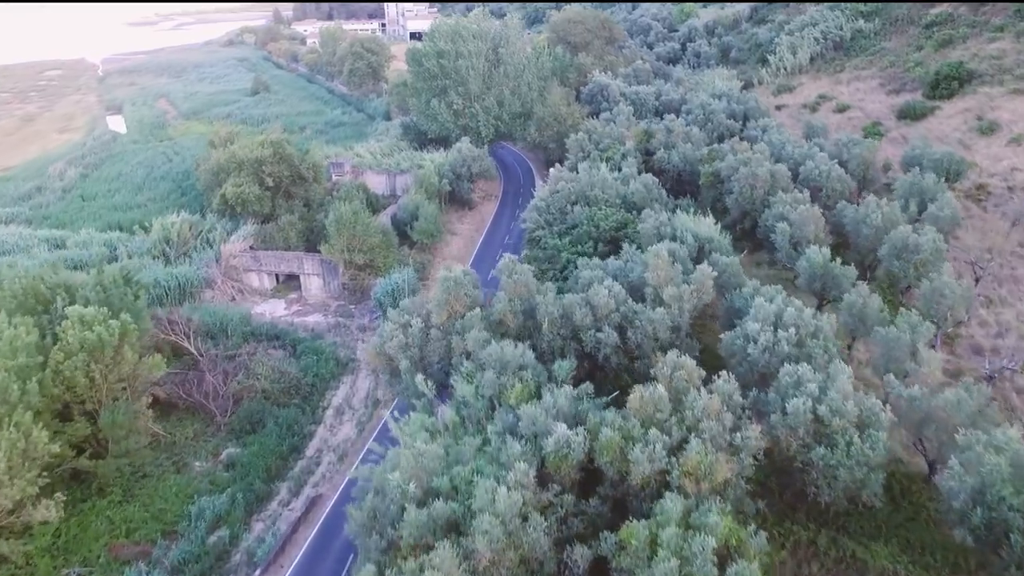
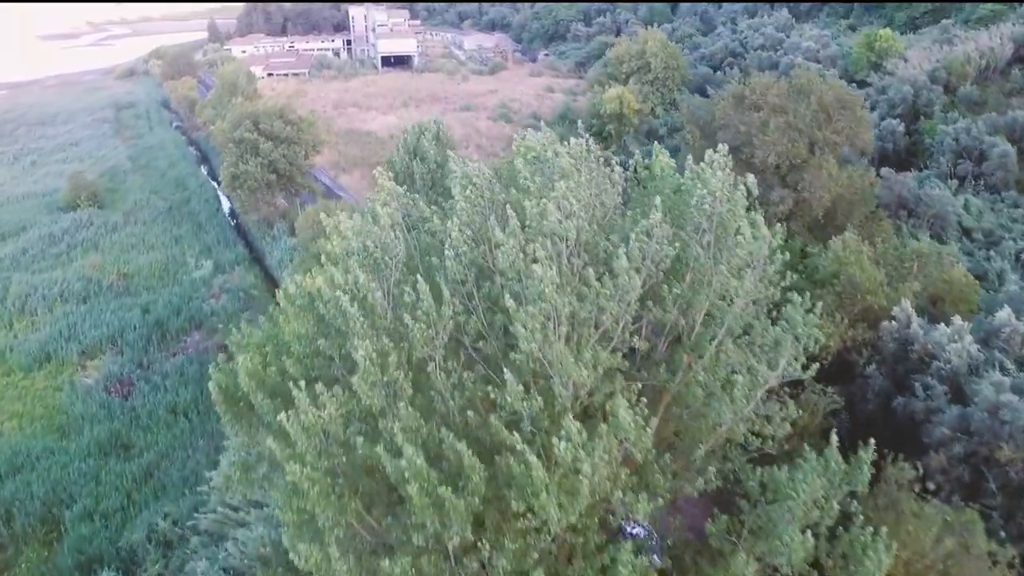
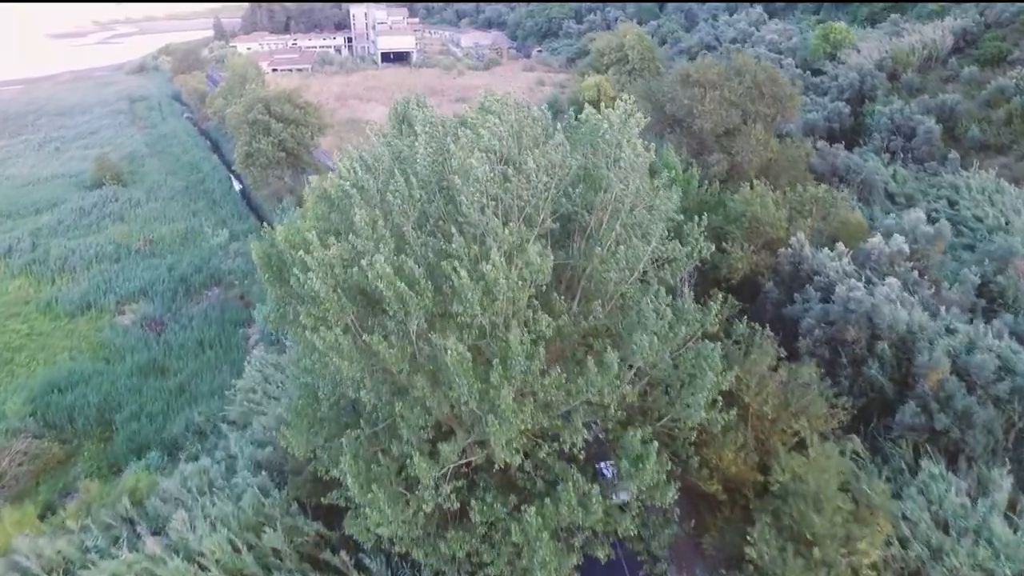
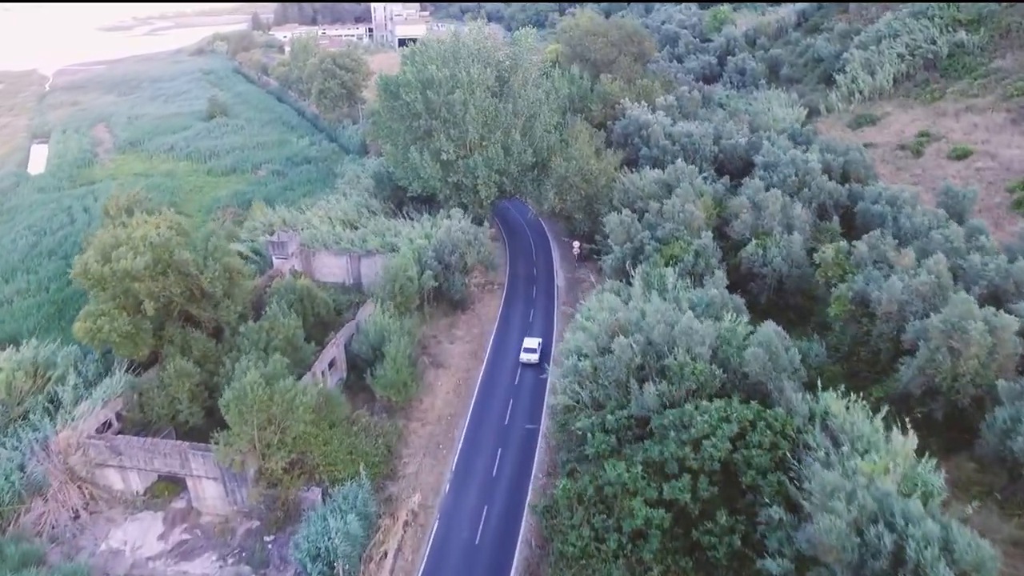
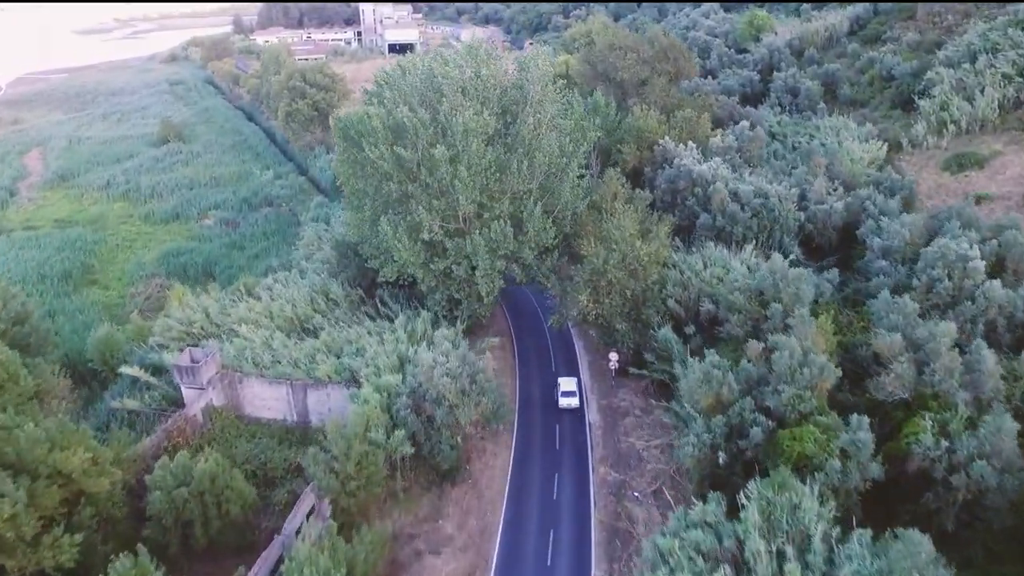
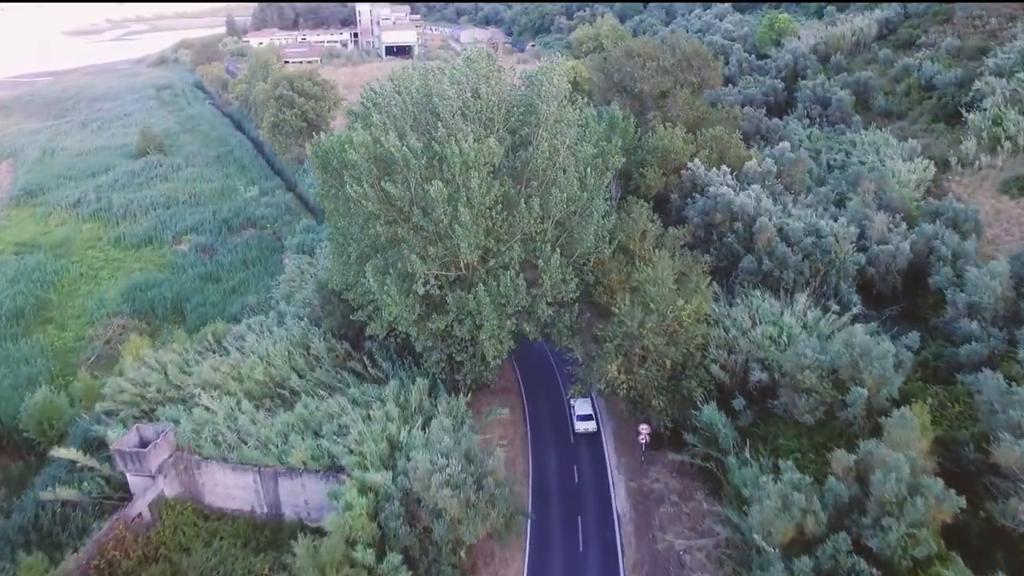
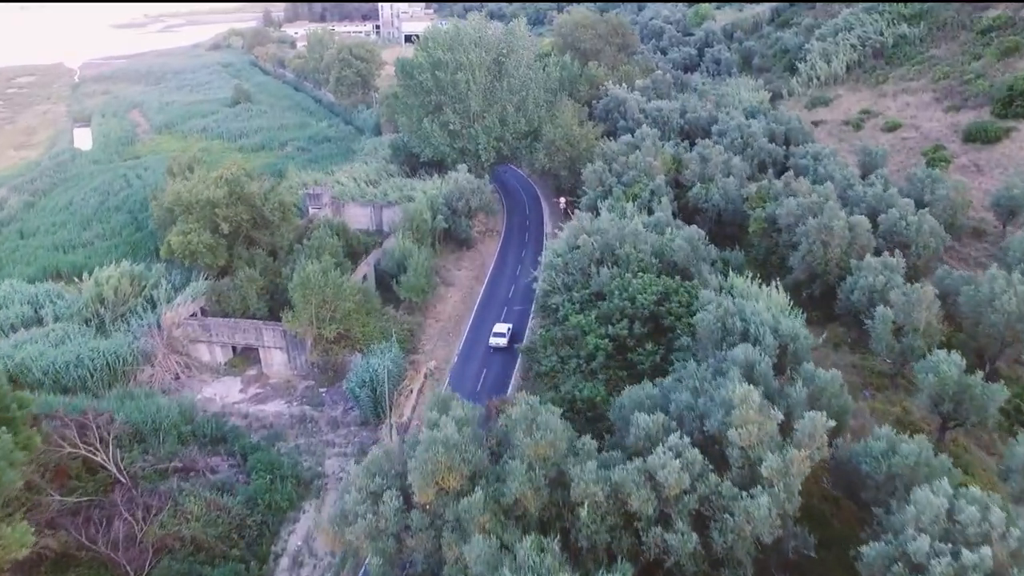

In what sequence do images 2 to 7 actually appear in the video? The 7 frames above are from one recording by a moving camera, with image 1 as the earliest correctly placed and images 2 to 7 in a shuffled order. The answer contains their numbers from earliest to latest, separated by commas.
7, 4, 5, 6, 3, 2
